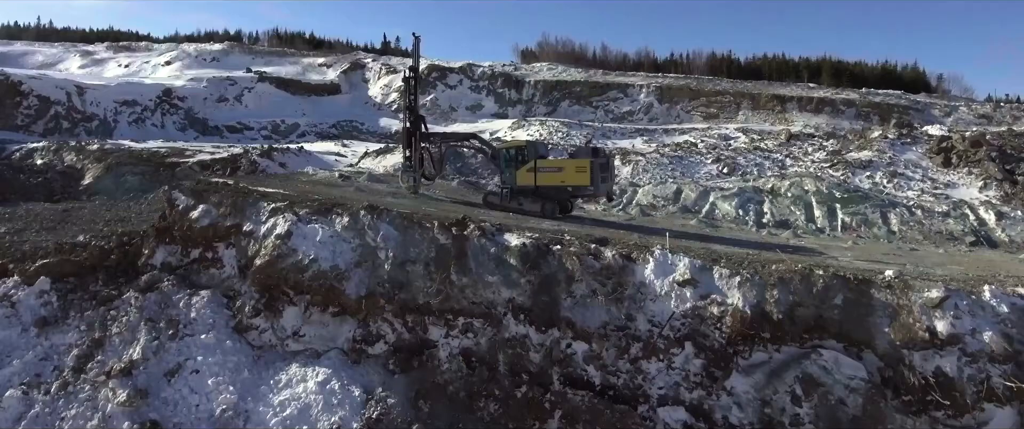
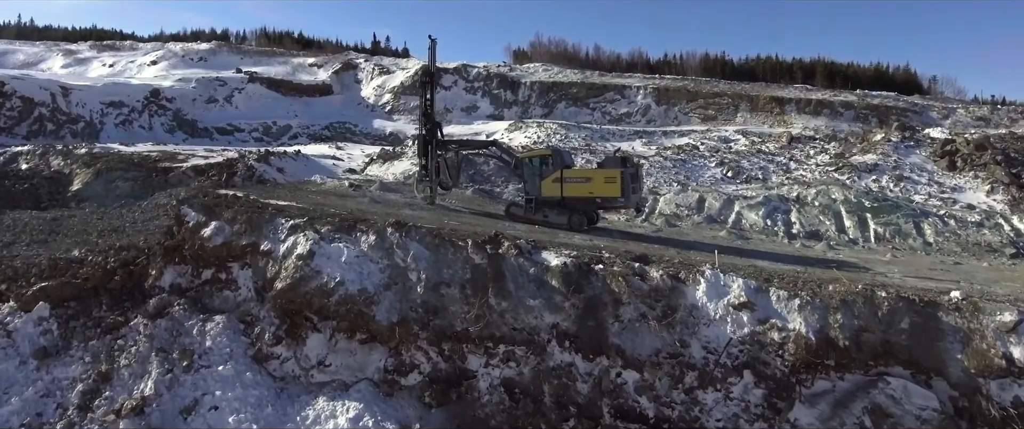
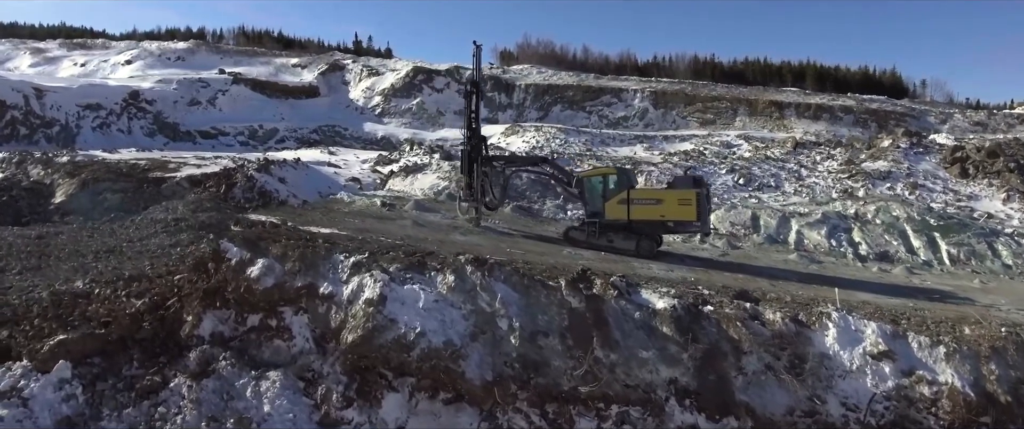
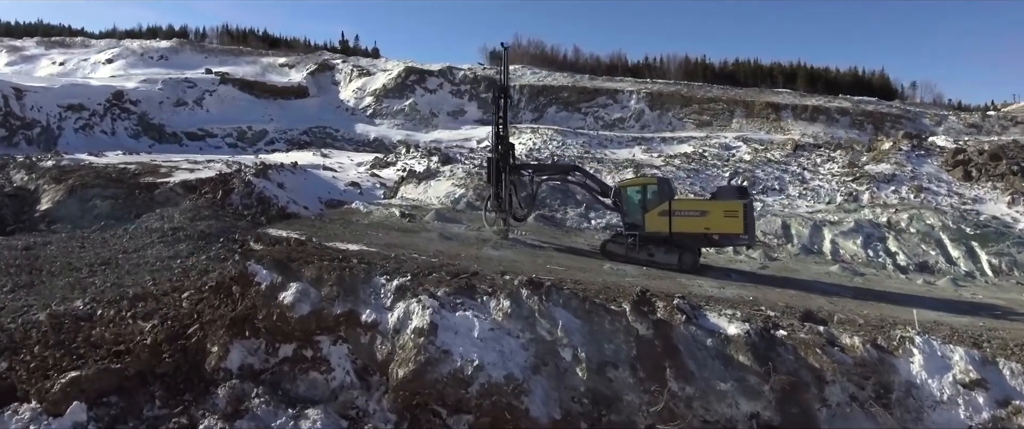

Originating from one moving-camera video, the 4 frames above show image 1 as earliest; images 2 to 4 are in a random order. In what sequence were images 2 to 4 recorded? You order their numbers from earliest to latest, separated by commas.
2, 3, 4
